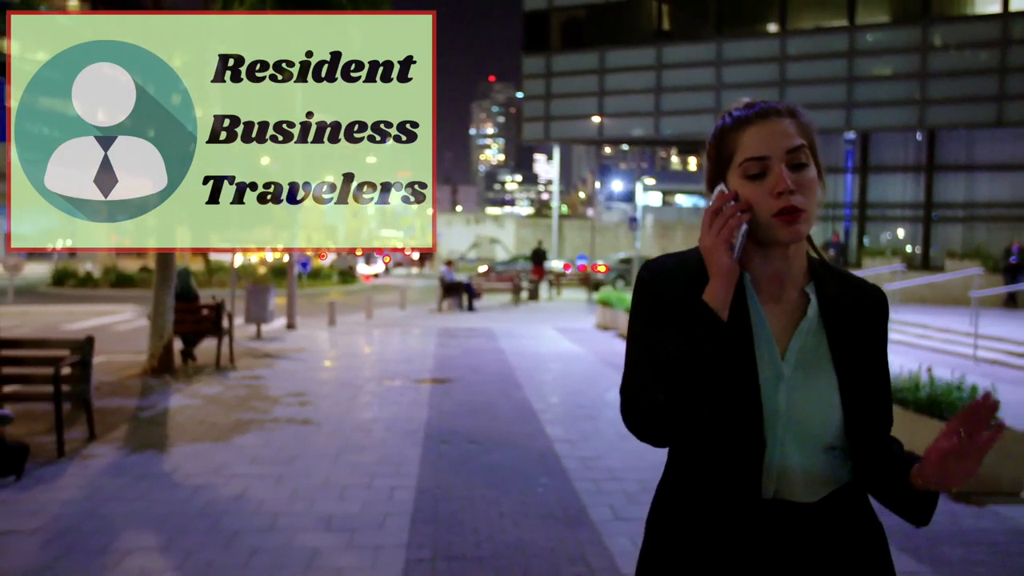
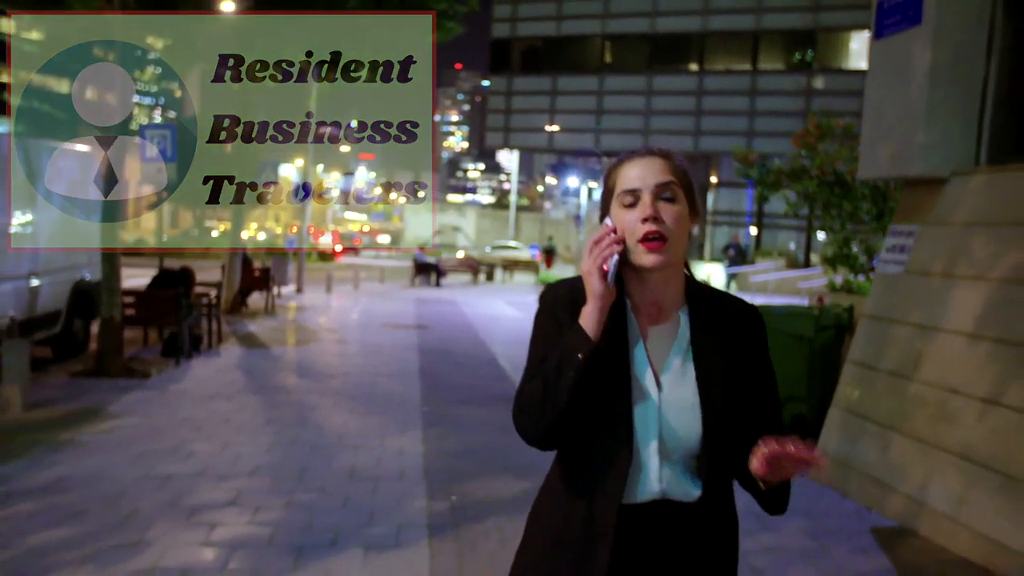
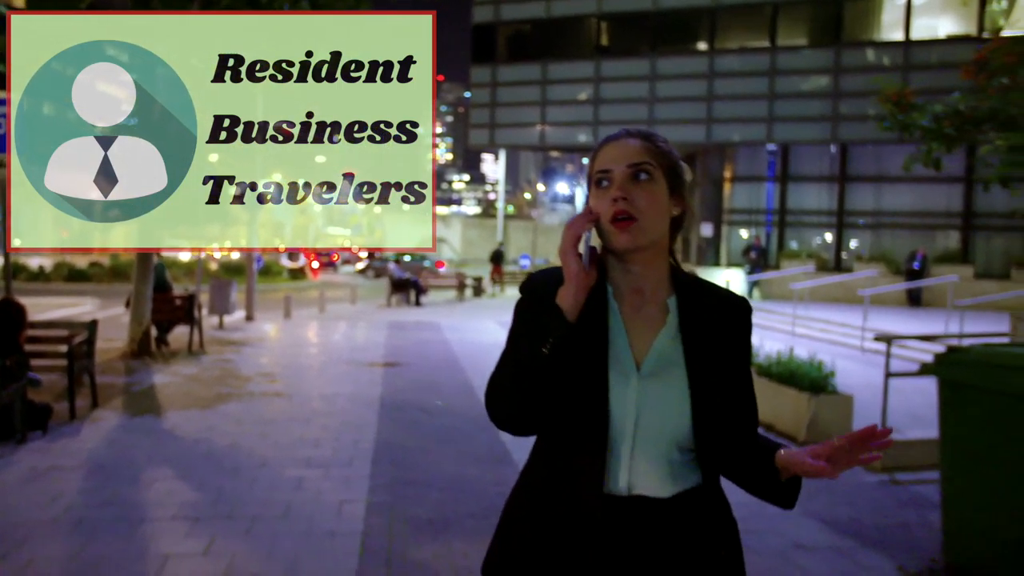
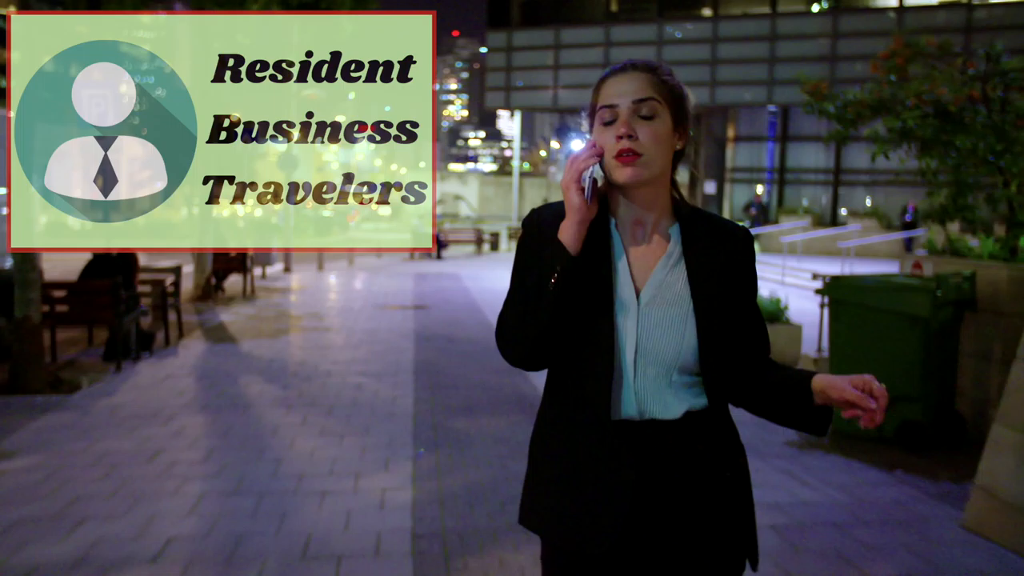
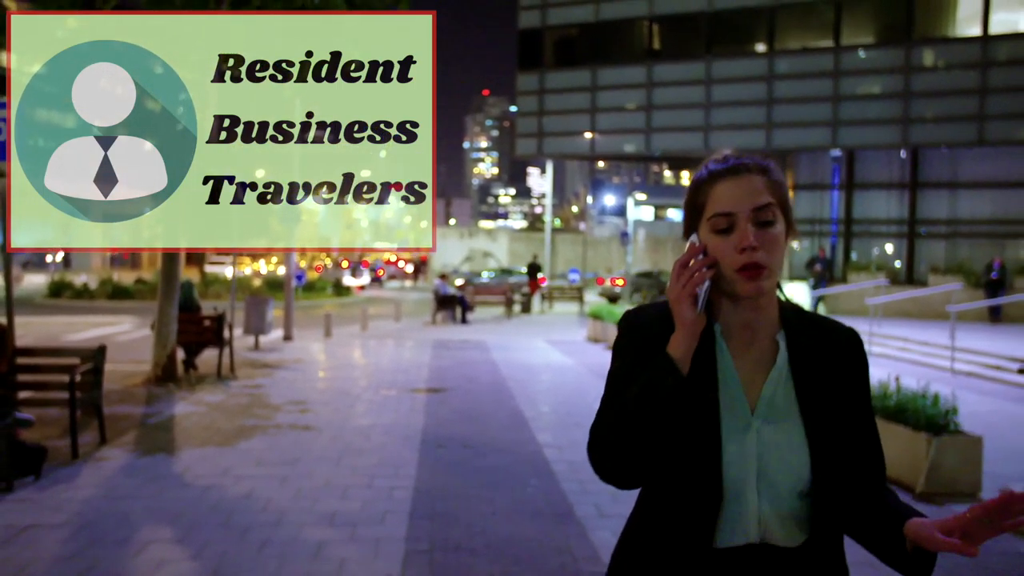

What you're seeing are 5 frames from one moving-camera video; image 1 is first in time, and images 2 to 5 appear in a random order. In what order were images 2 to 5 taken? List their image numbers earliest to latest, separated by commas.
5, 3, 4, 2
